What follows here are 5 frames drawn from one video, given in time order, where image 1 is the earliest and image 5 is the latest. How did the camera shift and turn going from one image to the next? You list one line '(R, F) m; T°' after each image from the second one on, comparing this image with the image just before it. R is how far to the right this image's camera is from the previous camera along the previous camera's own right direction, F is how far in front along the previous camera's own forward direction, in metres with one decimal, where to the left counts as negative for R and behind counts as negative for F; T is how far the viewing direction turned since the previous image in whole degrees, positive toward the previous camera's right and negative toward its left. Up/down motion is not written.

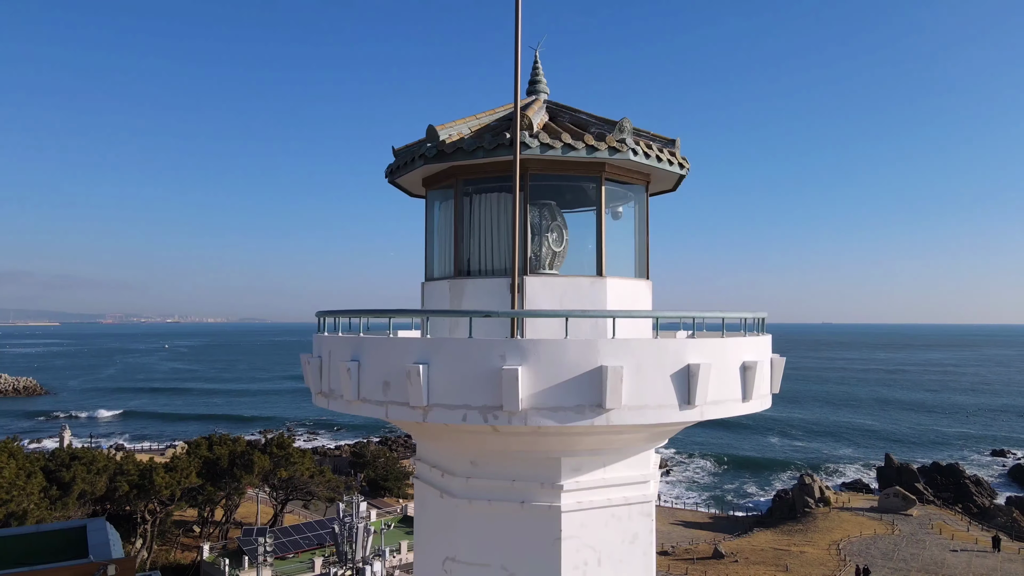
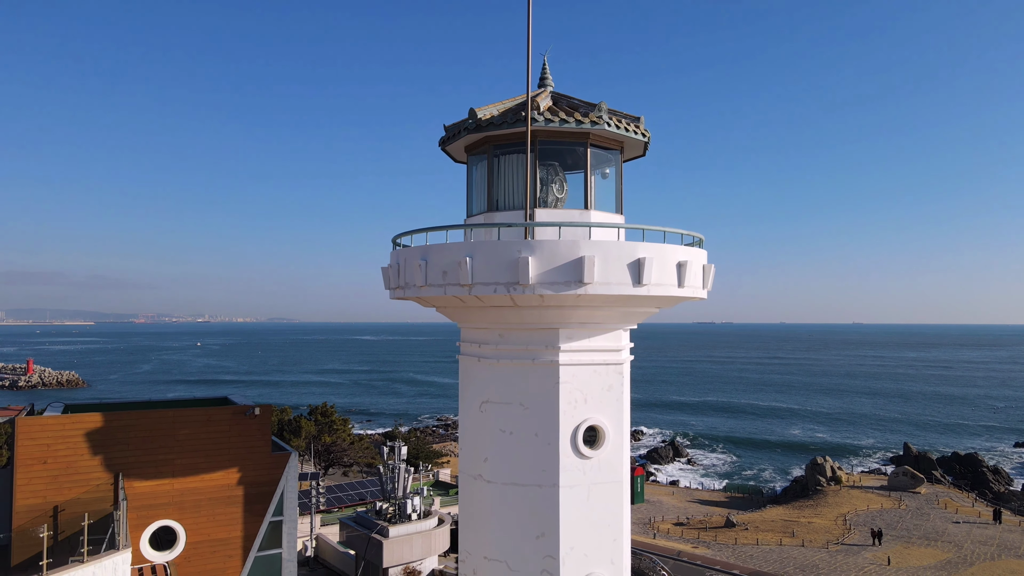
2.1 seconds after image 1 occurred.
(+0.1, -3.2) m; -2°
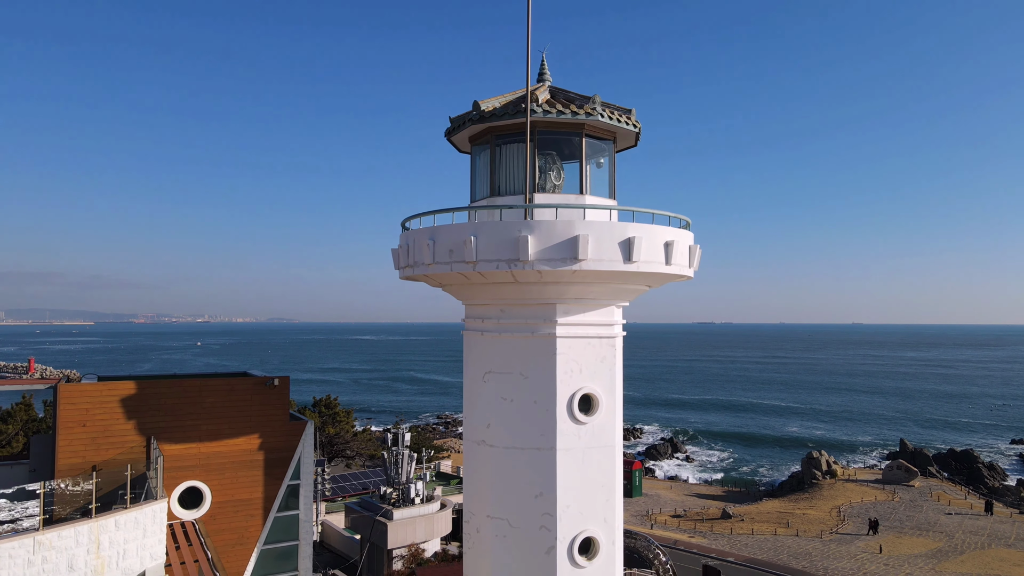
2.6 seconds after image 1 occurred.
(0.0, -0.8) m; 0°
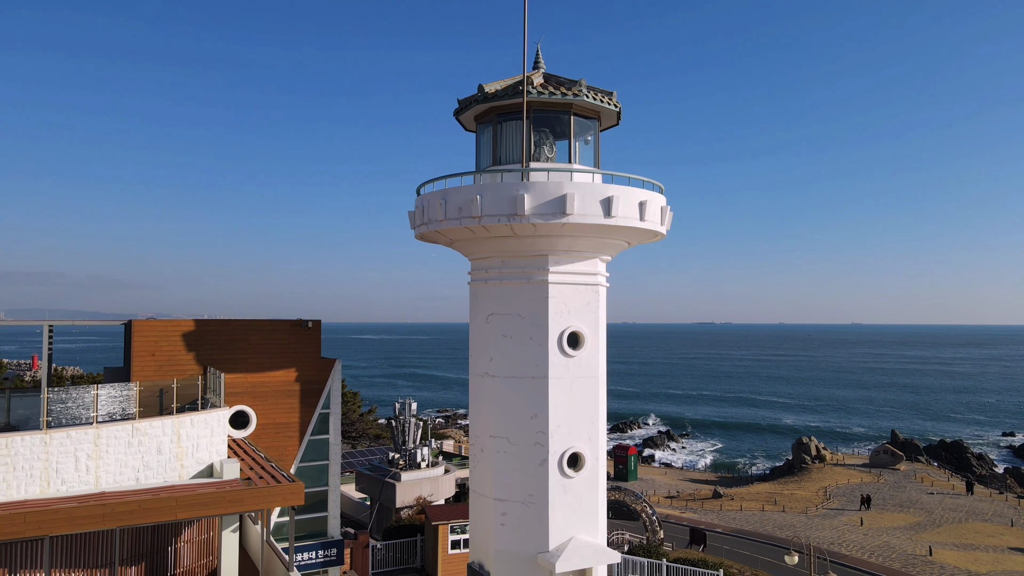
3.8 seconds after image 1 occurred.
(0.0, -2.0) m; 0°
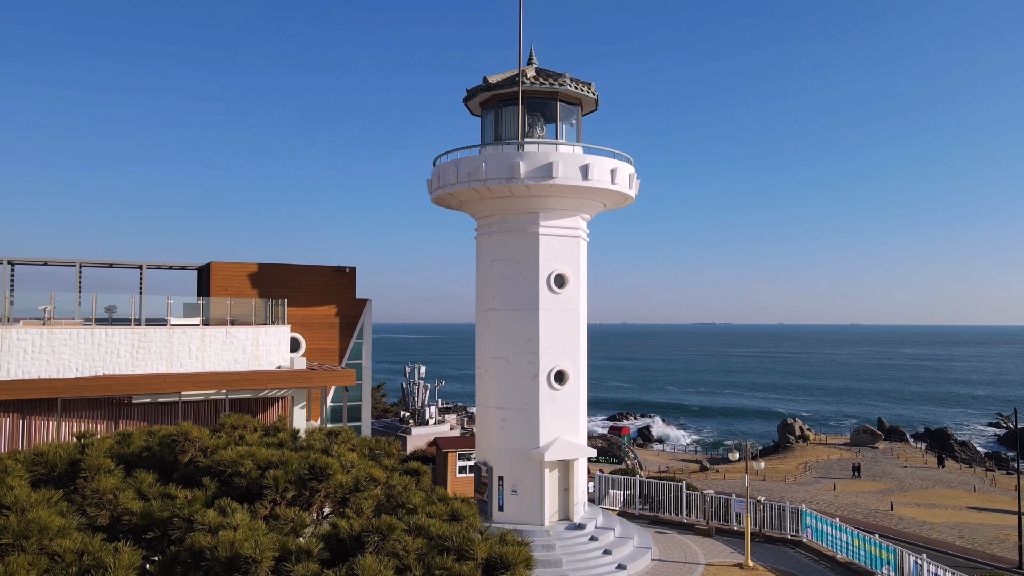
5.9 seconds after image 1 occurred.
(0.0, -3.2) m; 0°
